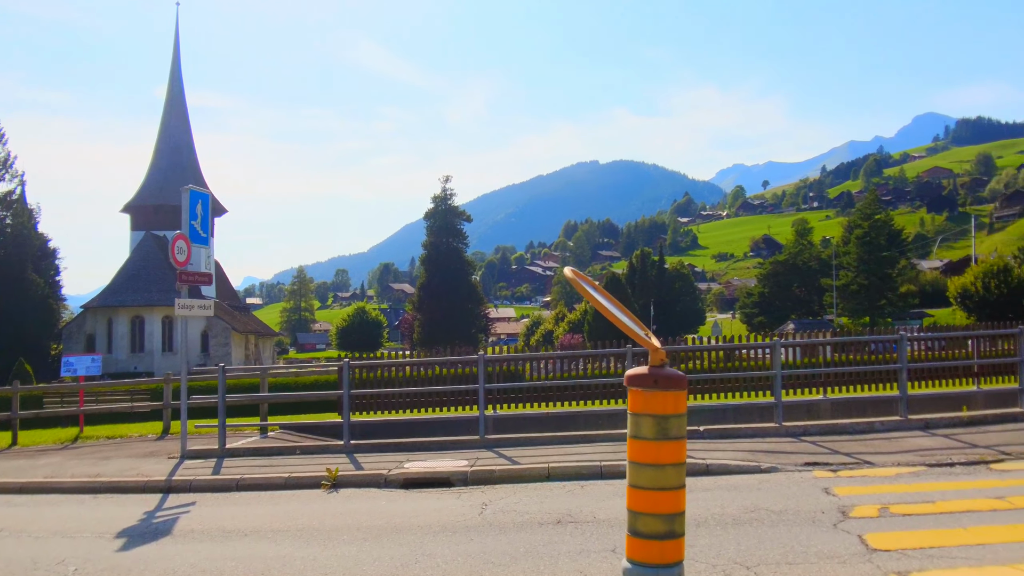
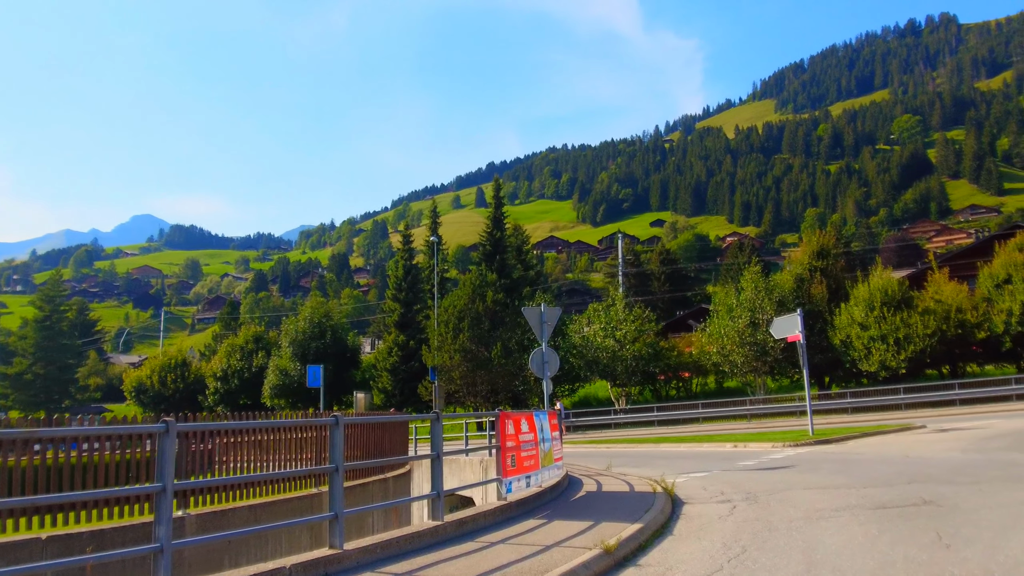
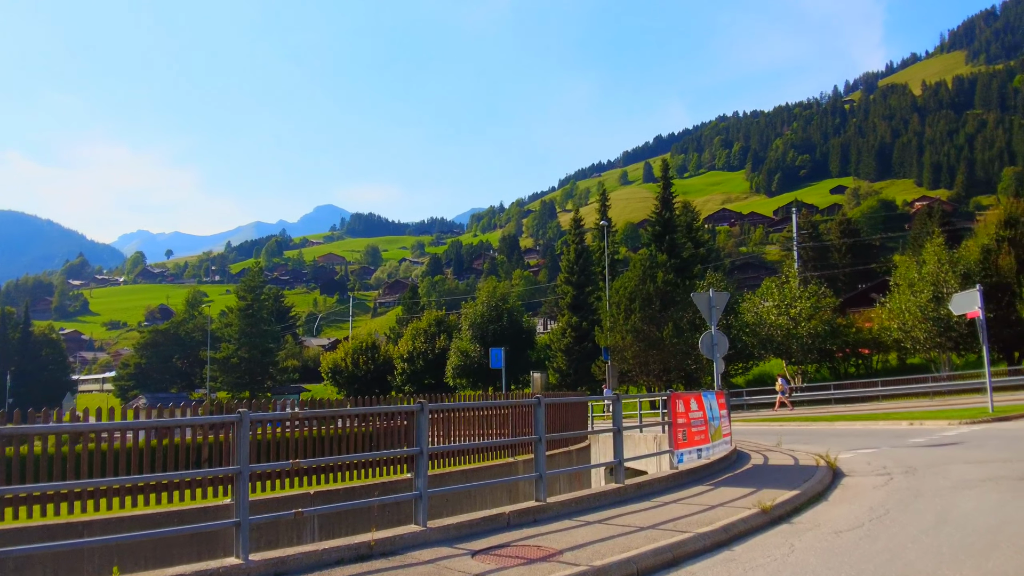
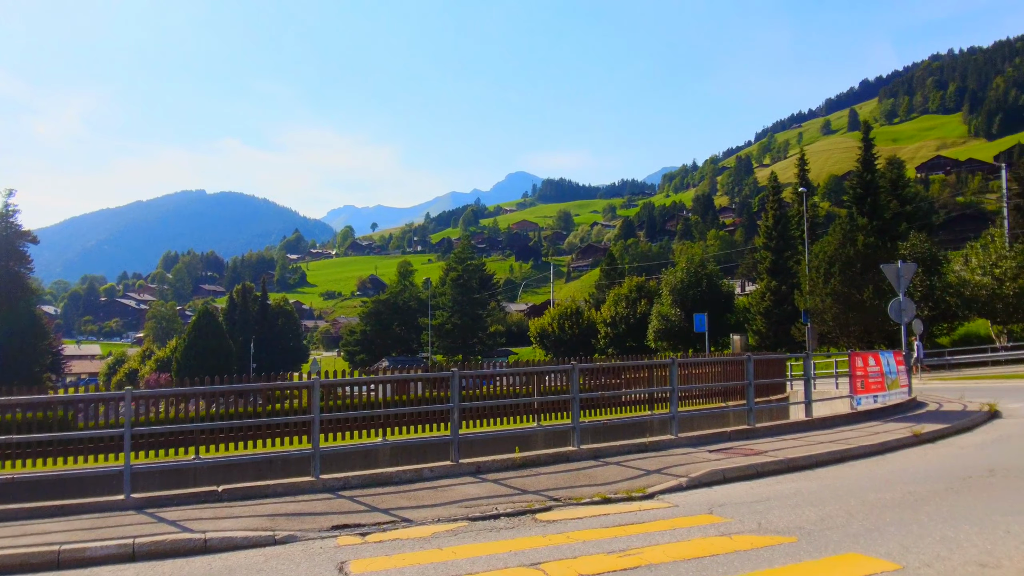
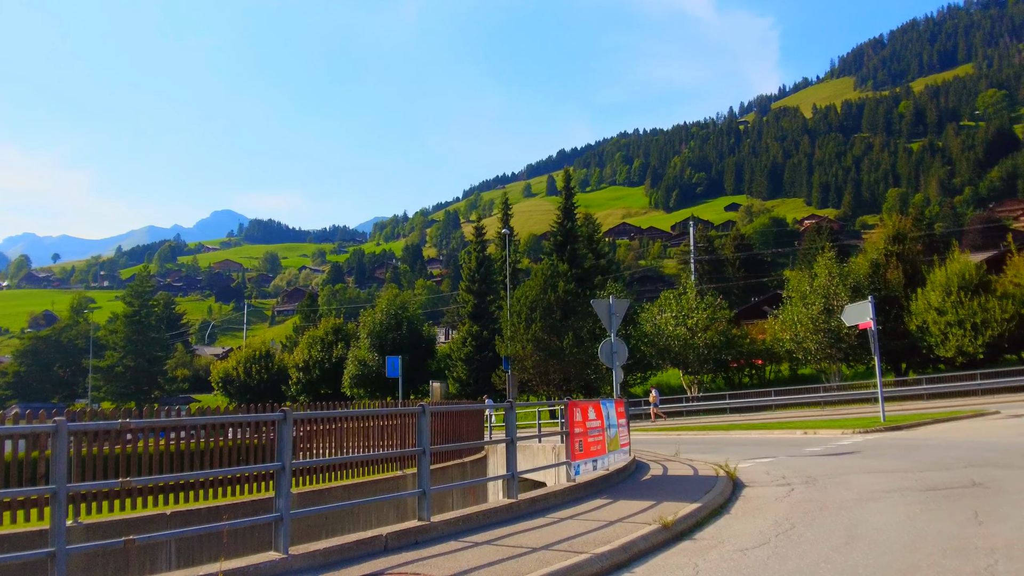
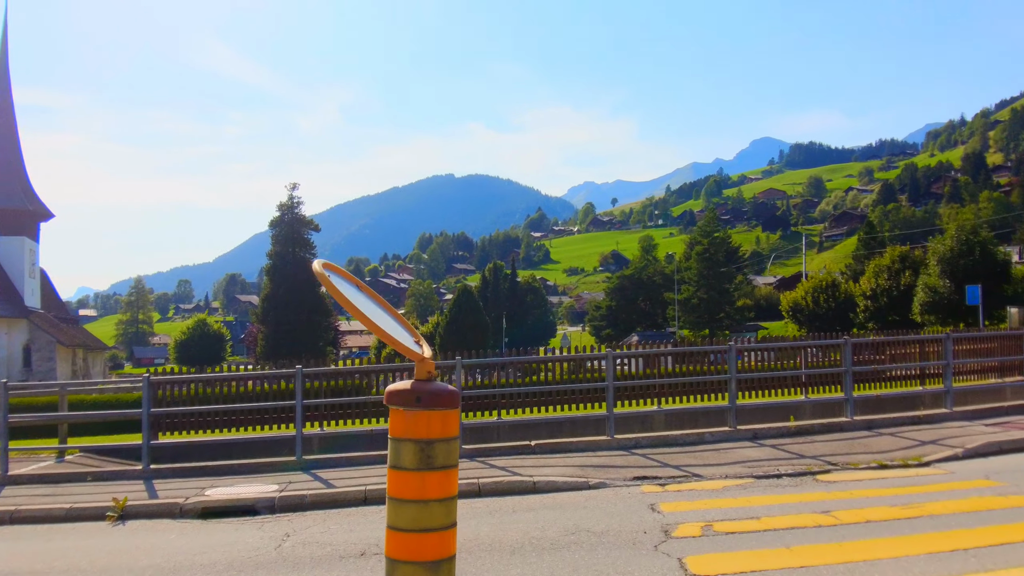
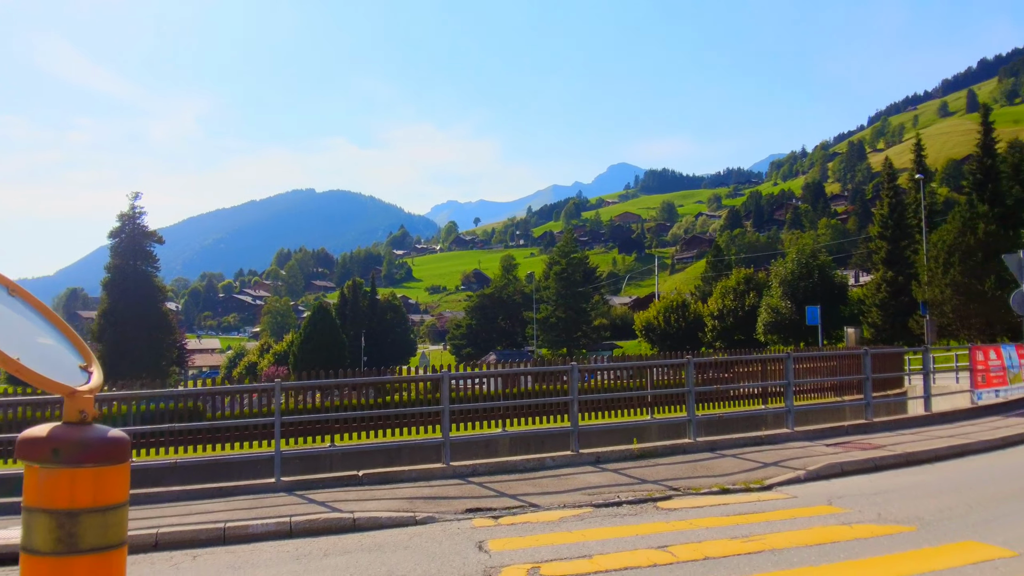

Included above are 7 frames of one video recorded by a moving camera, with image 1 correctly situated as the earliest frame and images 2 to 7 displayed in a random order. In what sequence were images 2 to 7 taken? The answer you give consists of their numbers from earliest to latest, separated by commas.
6, 7, 4, 3, 5, 2
